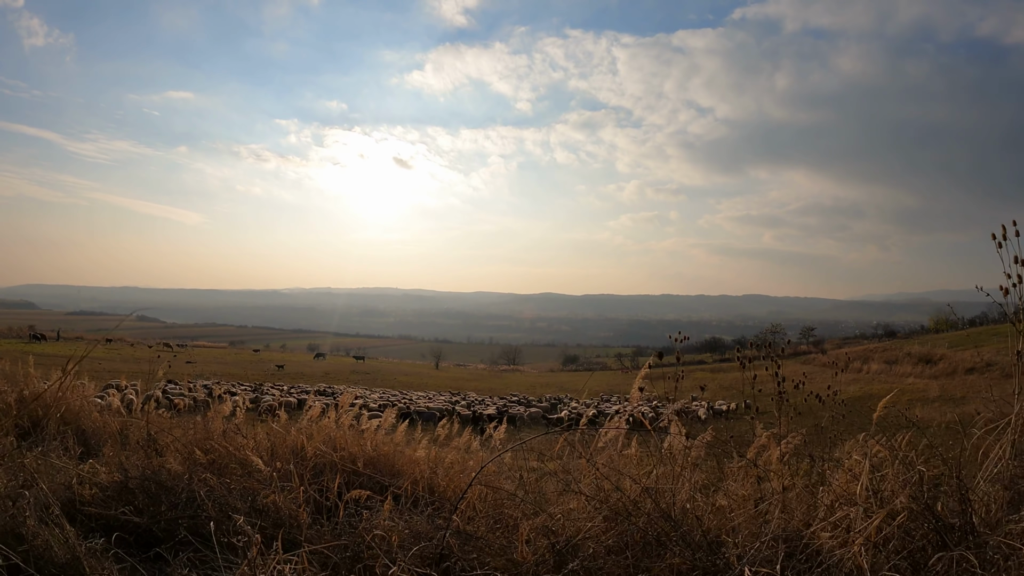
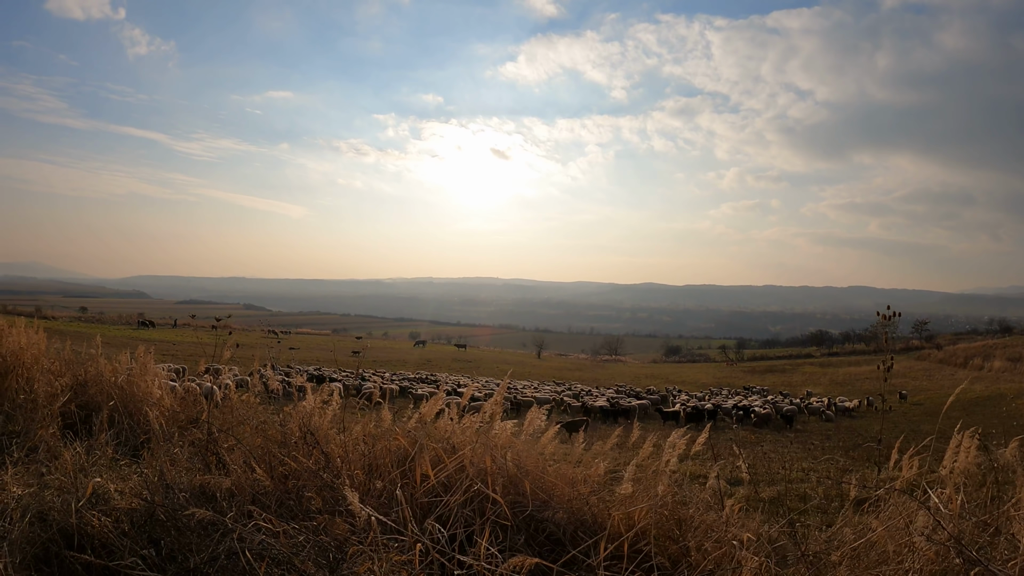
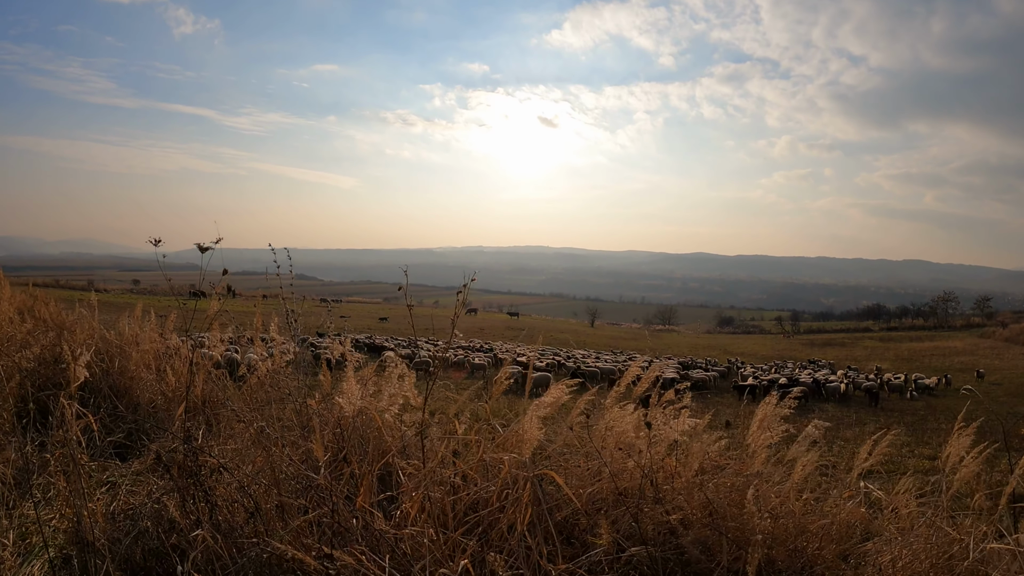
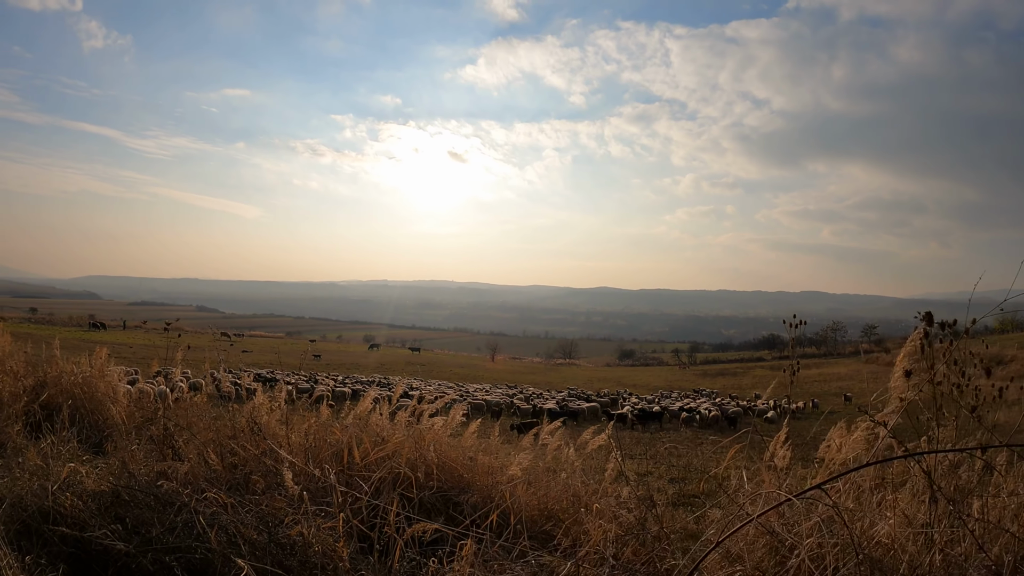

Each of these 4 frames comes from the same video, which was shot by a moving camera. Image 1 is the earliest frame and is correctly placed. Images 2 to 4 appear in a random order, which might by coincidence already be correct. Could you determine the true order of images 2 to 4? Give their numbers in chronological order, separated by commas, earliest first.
4, 2, 3
